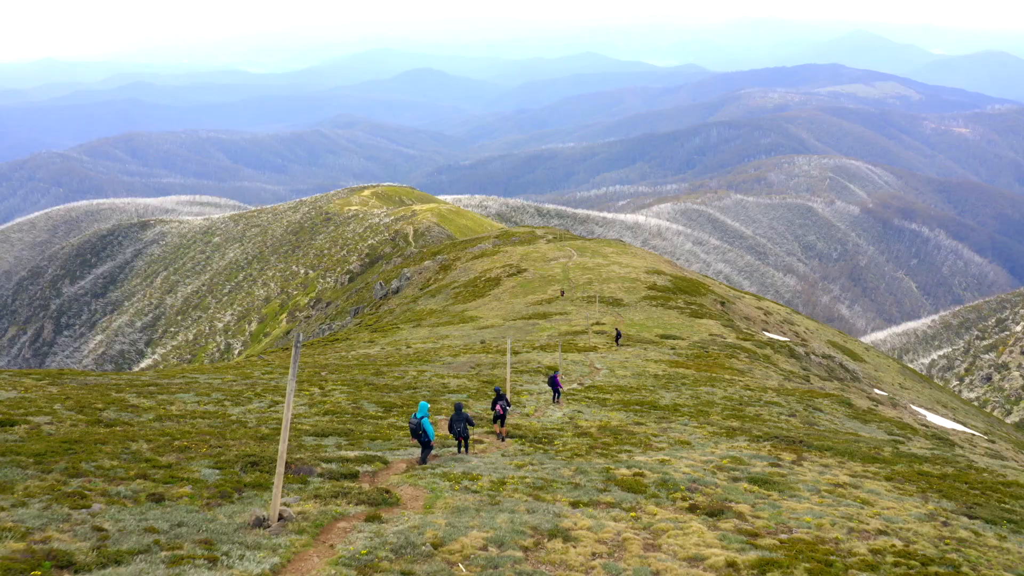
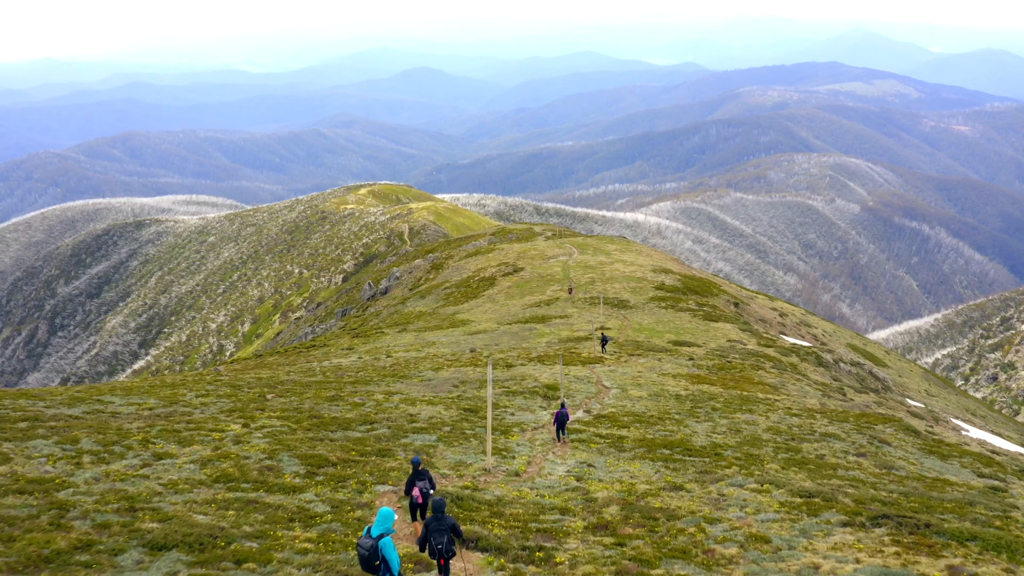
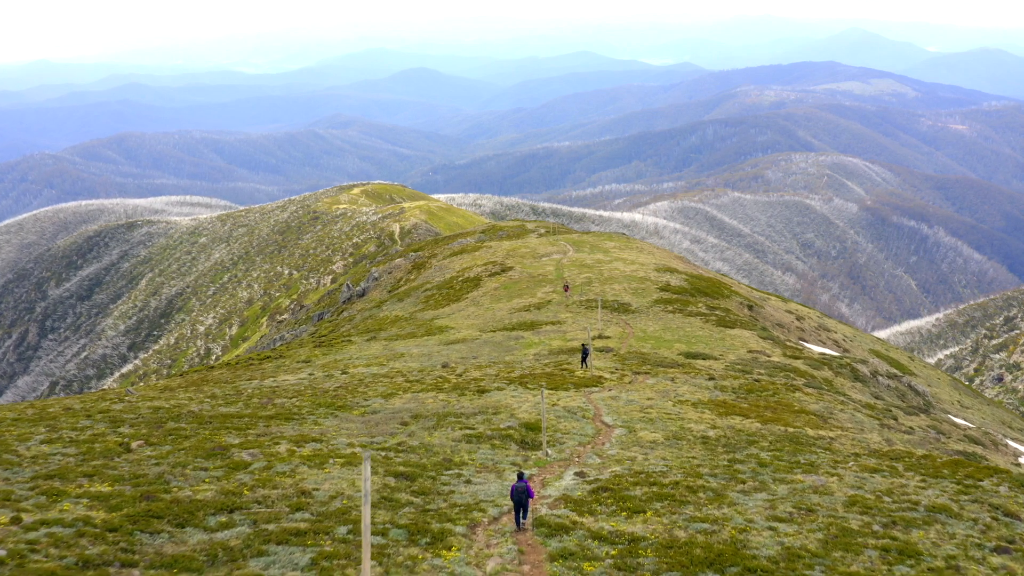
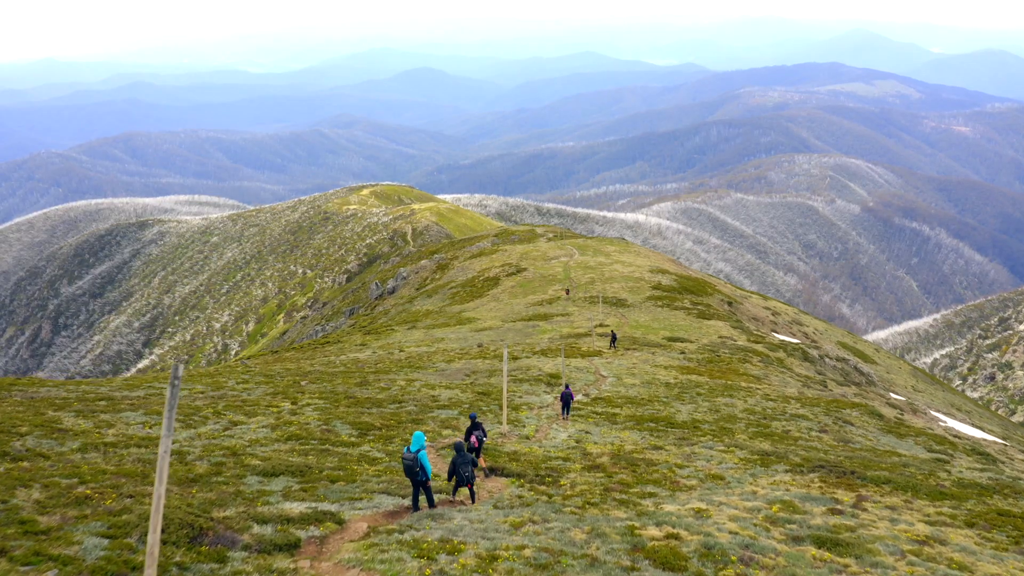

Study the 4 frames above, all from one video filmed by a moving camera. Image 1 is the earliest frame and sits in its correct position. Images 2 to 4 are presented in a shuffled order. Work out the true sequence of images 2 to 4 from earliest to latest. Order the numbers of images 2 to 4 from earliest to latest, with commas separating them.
4, 2, 3
